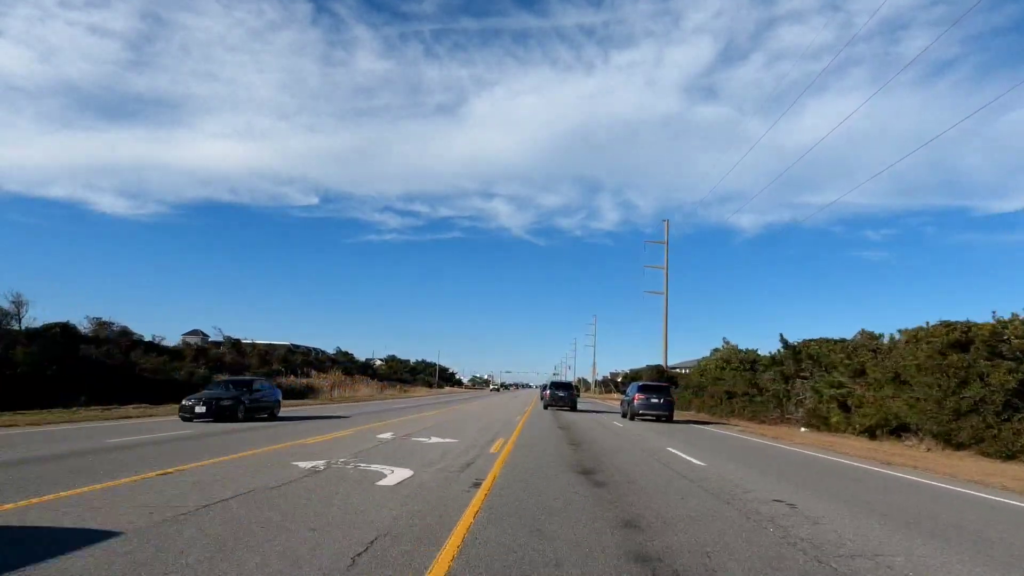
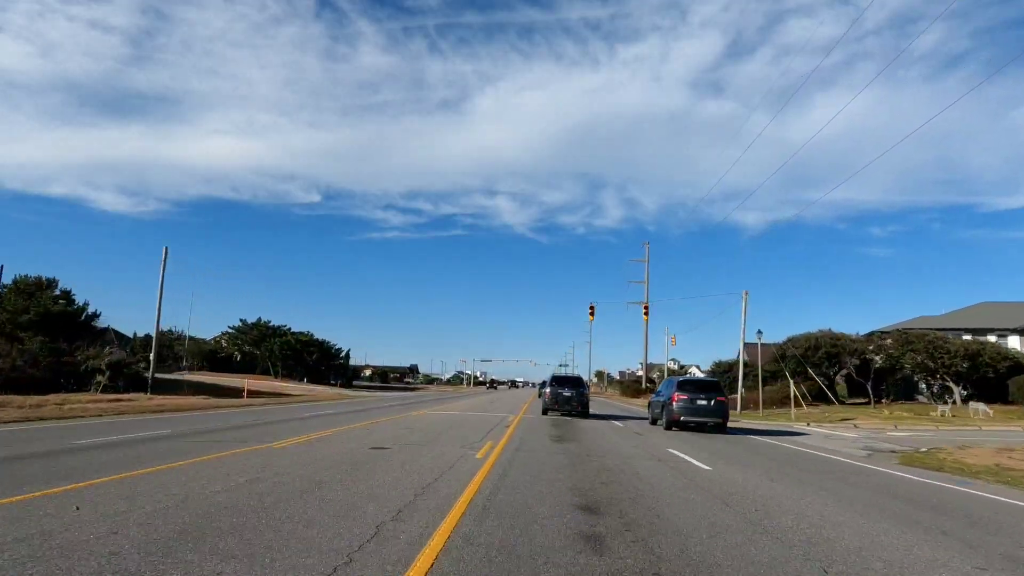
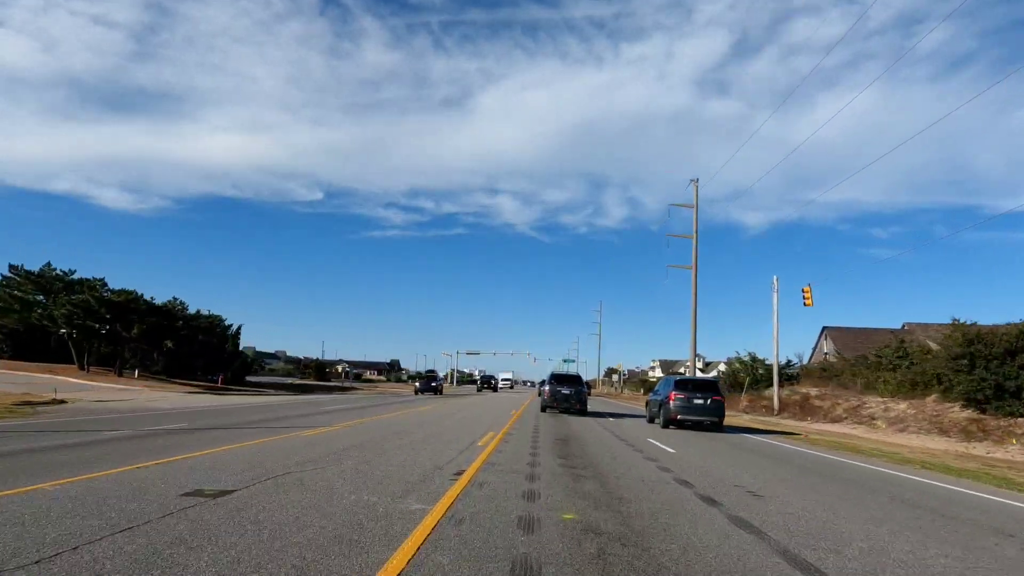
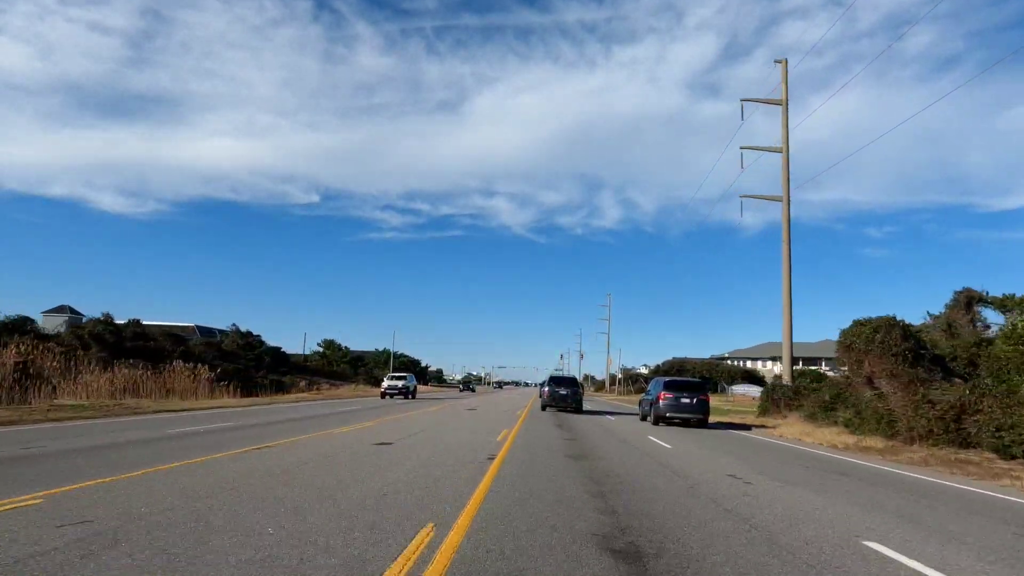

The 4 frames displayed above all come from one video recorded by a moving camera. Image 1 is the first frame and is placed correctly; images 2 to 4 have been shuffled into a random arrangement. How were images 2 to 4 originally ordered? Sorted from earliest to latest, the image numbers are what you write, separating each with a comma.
4, 2, 3
